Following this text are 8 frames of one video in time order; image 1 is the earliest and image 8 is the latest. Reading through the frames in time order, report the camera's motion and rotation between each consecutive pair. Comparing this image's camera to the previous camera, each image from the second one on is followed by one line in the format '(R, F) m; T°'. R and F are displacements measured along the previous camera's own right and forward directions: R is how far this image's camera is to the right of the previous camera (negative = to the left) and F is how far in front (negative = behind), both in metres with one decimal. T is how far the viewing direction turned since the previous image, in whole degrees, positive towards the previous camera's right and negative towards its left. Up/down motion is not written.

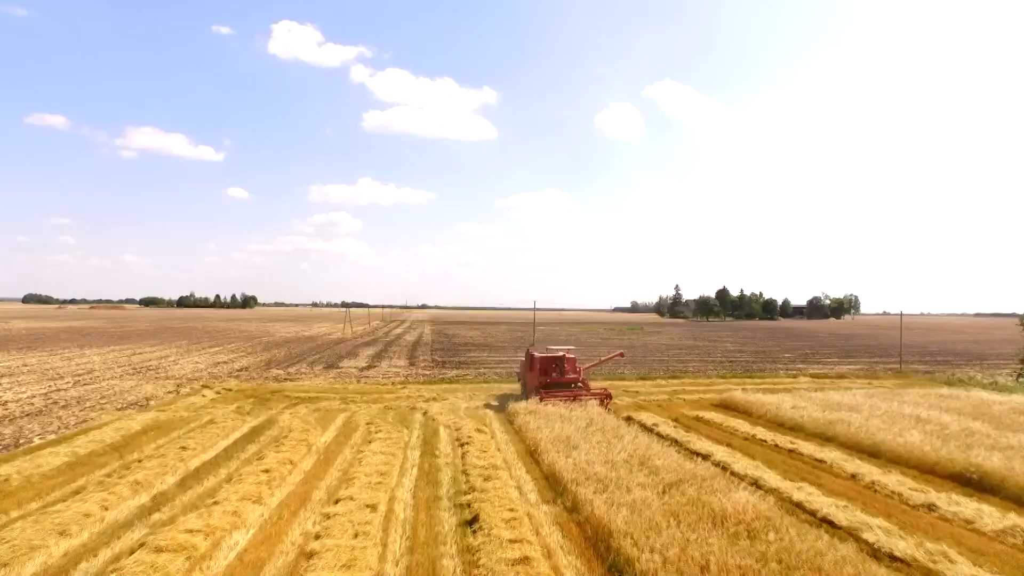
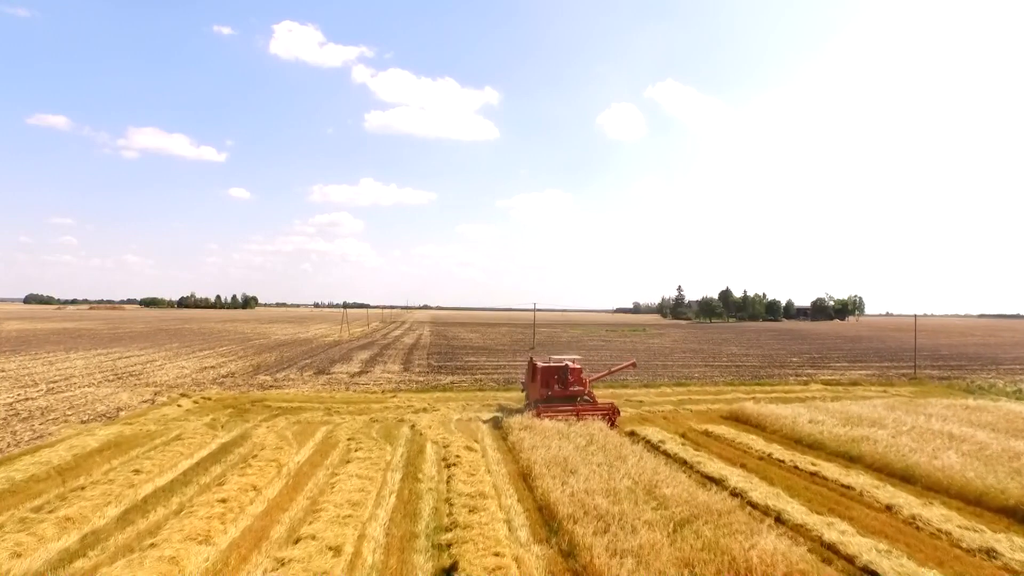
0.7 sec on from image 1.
(+0.2, +1.2) m; 0°
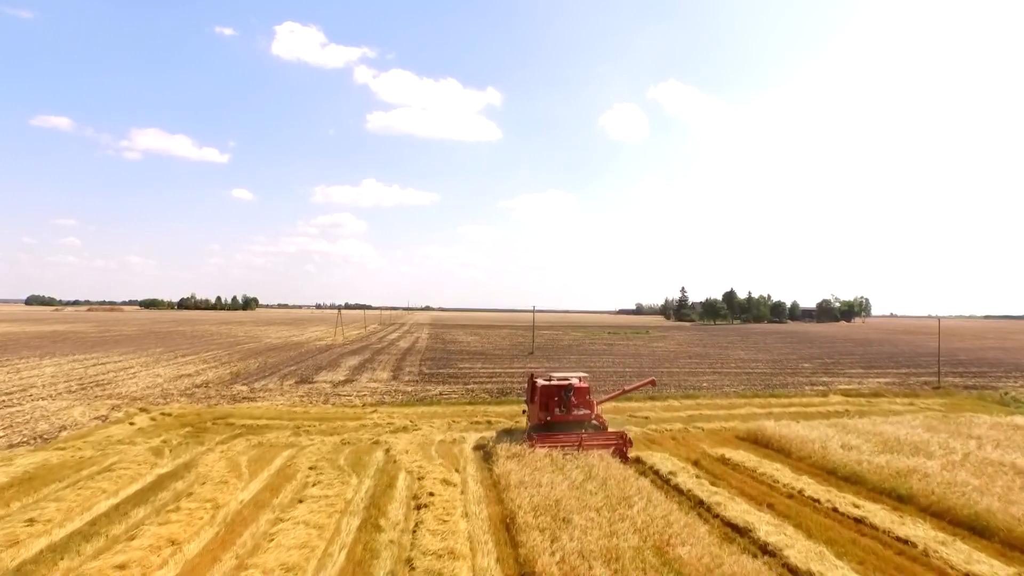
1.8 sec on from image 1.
(+0.4, +1.8) m; 0°
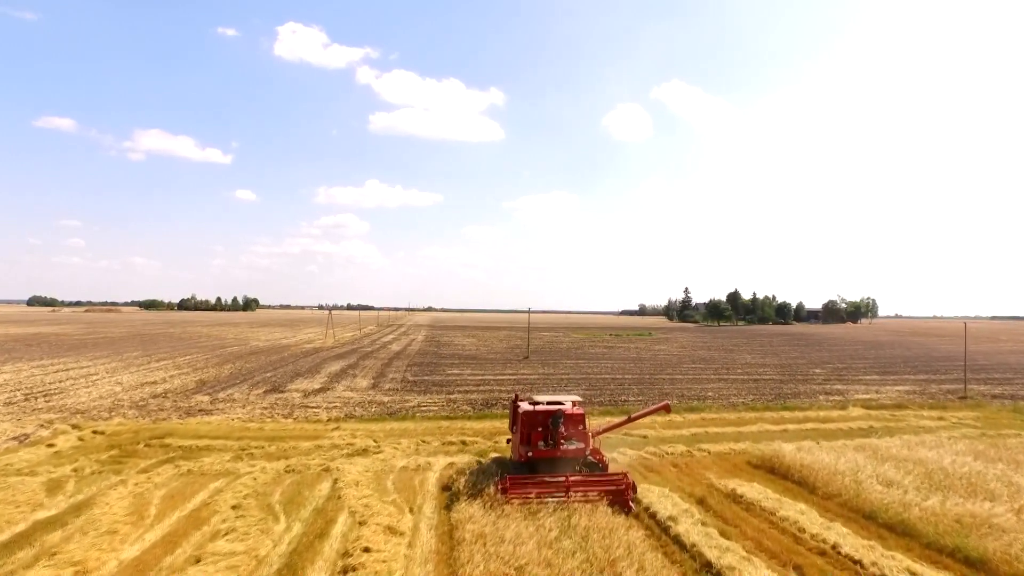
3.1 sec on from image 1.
(+0.7, +2.1) m; 0°
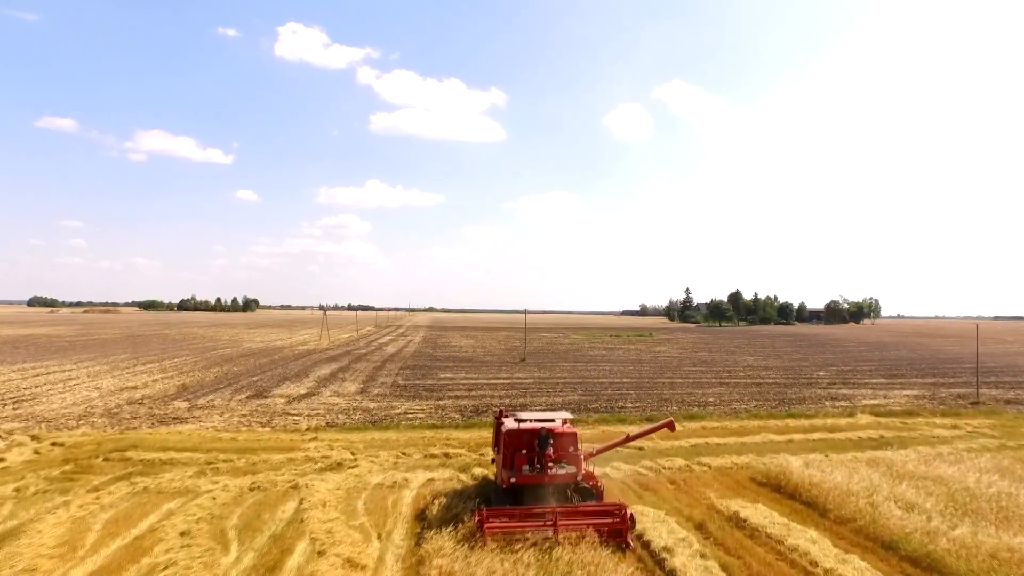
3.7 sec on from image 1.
(+0.4, +1.0) m; 0°
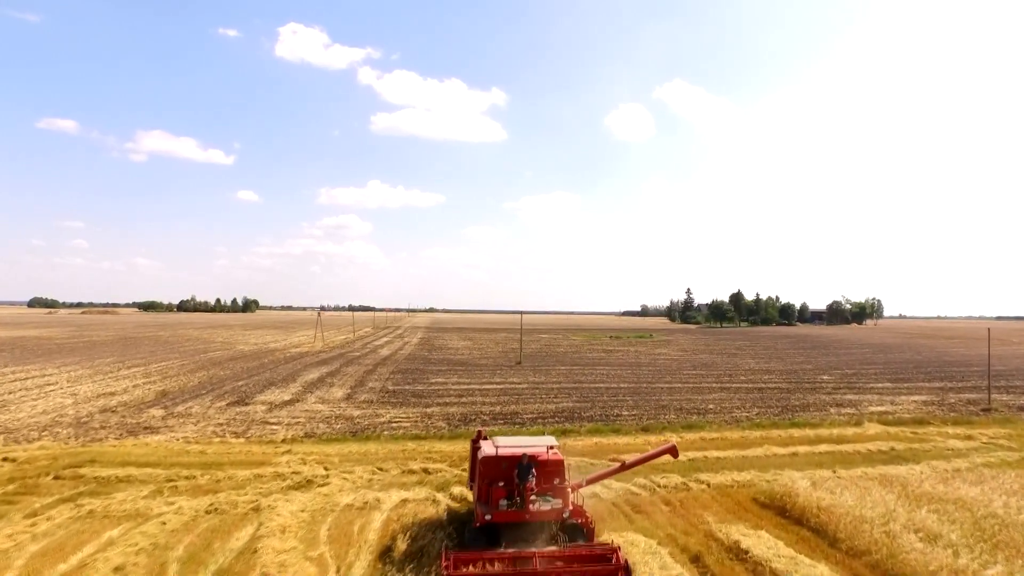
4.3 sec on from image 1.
(+0.4, +0.9) m; 0°
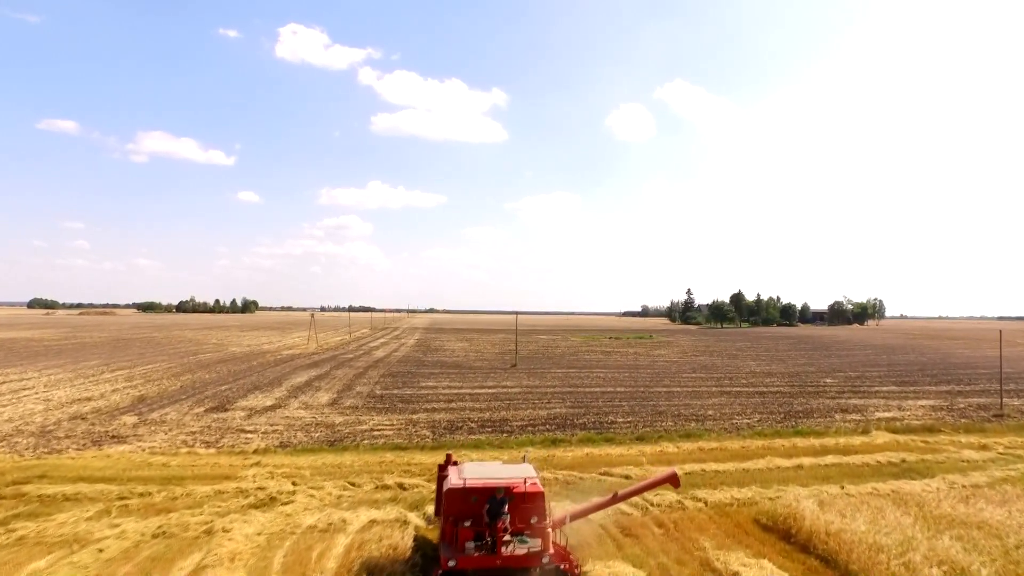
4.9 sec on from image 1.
(+0.4, +0.9) m; 0°
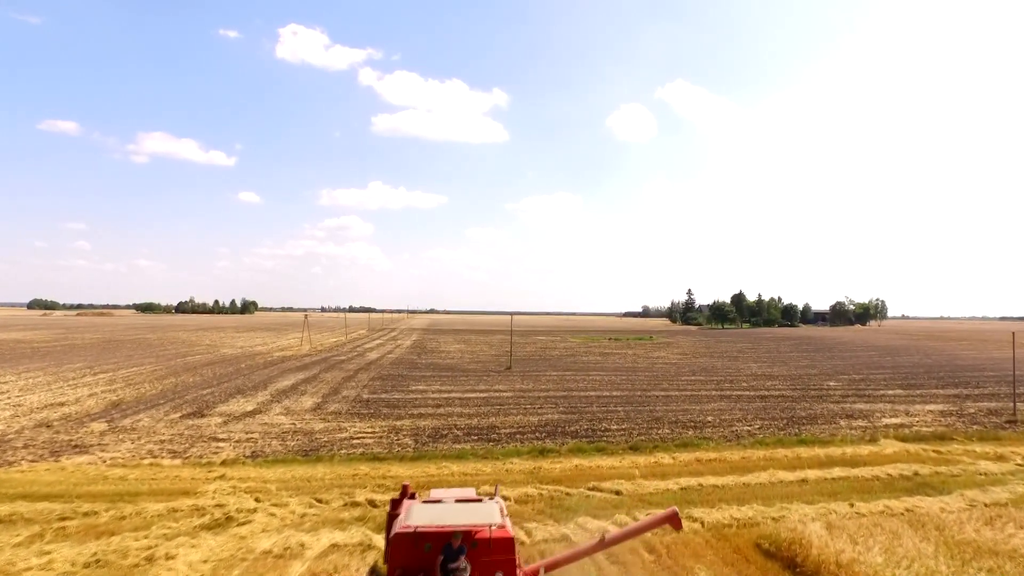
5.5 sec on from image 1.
(+0.4, +1.0) m; 0°
